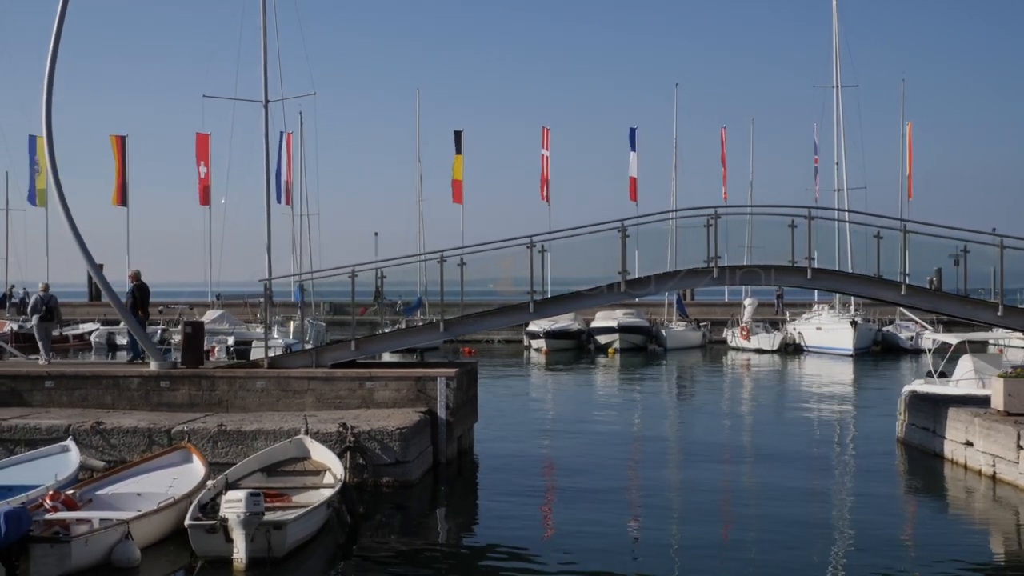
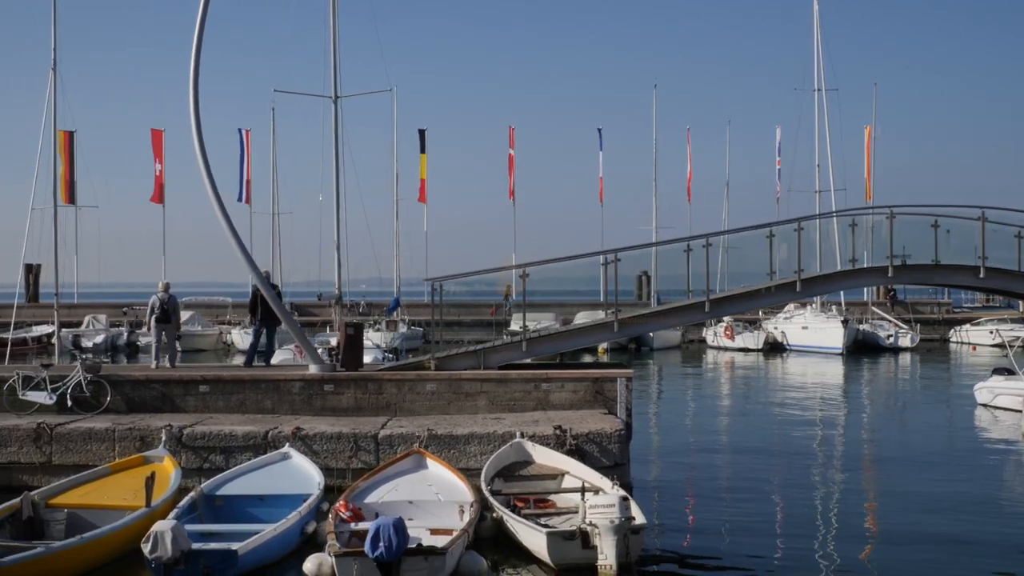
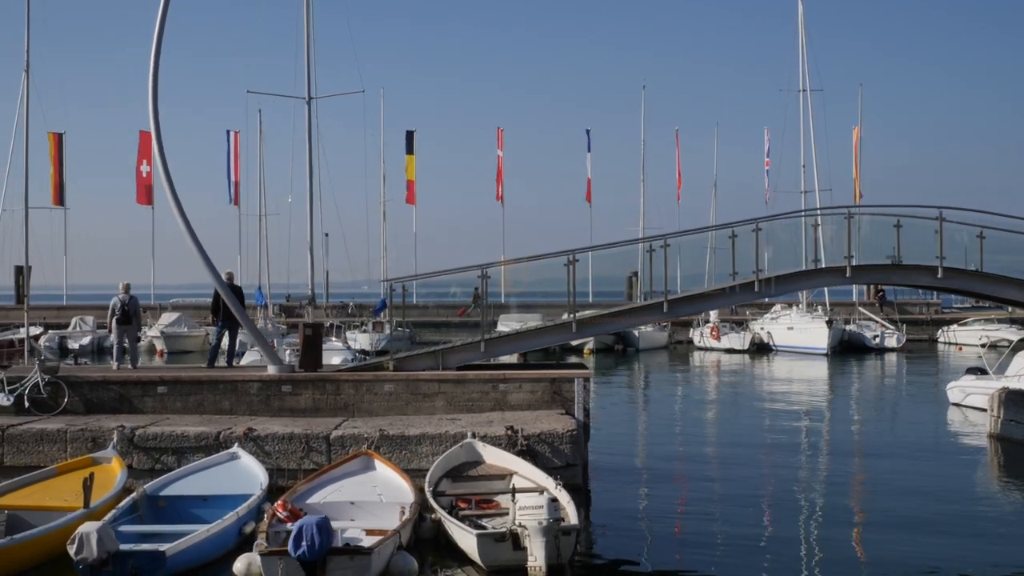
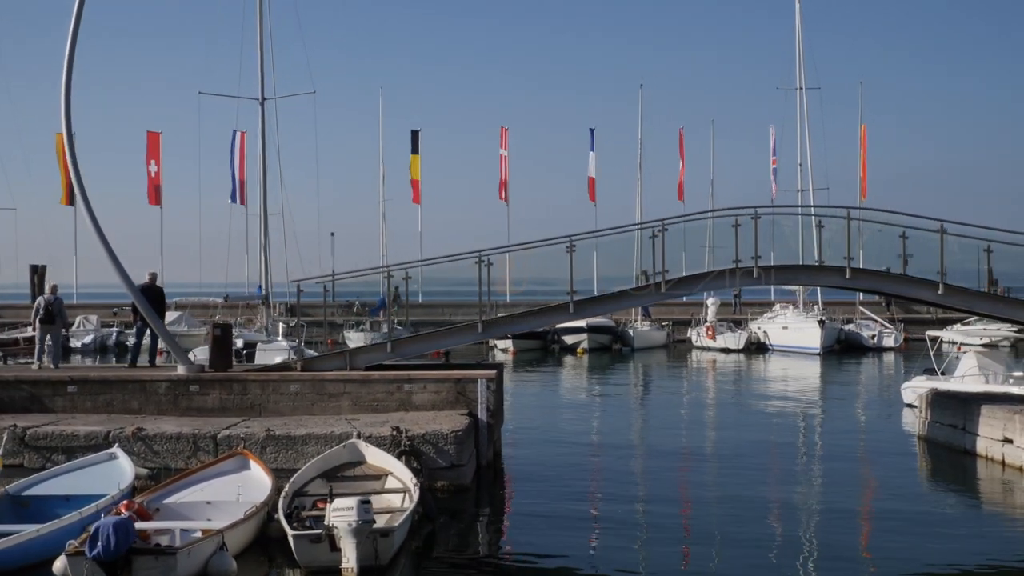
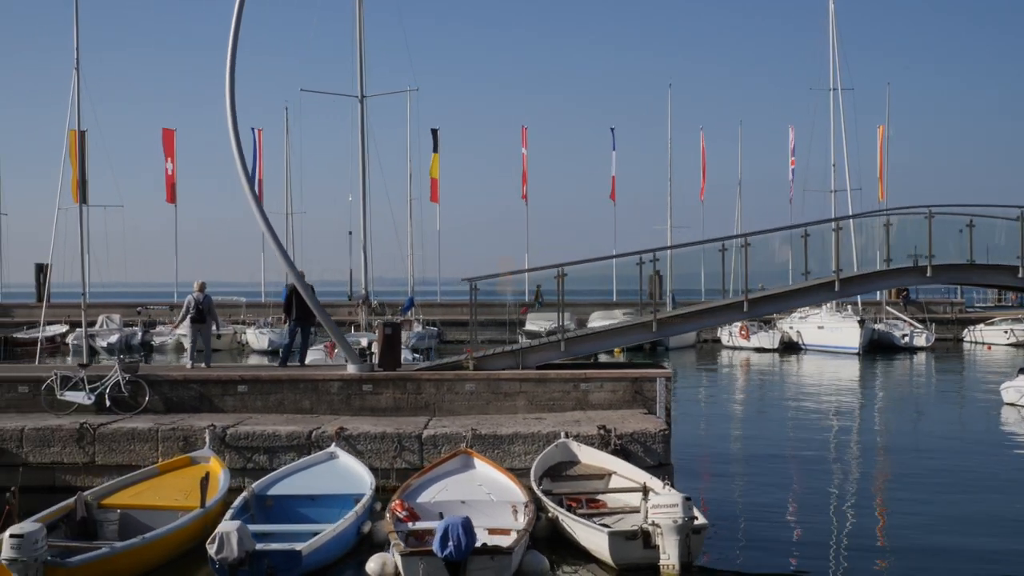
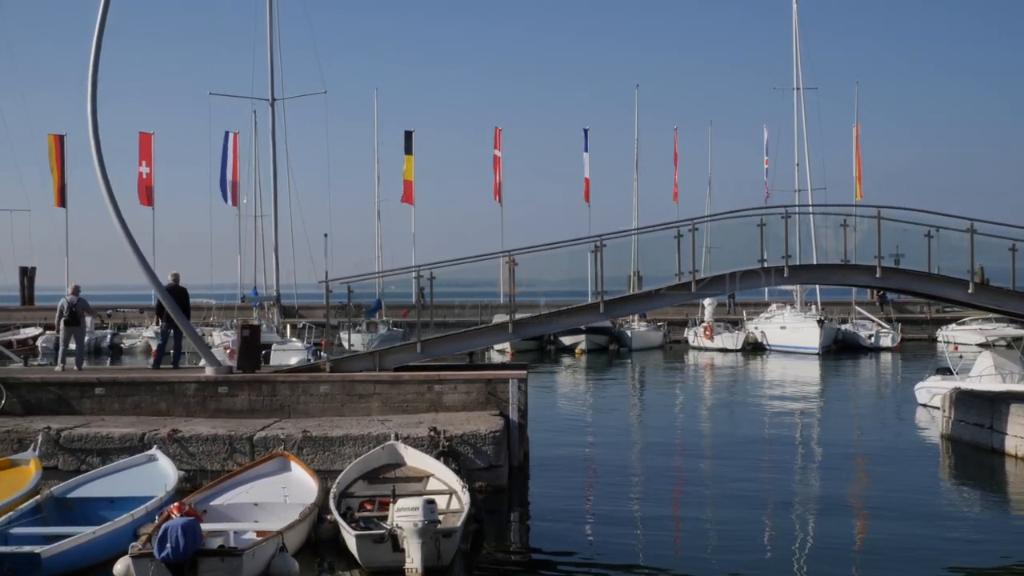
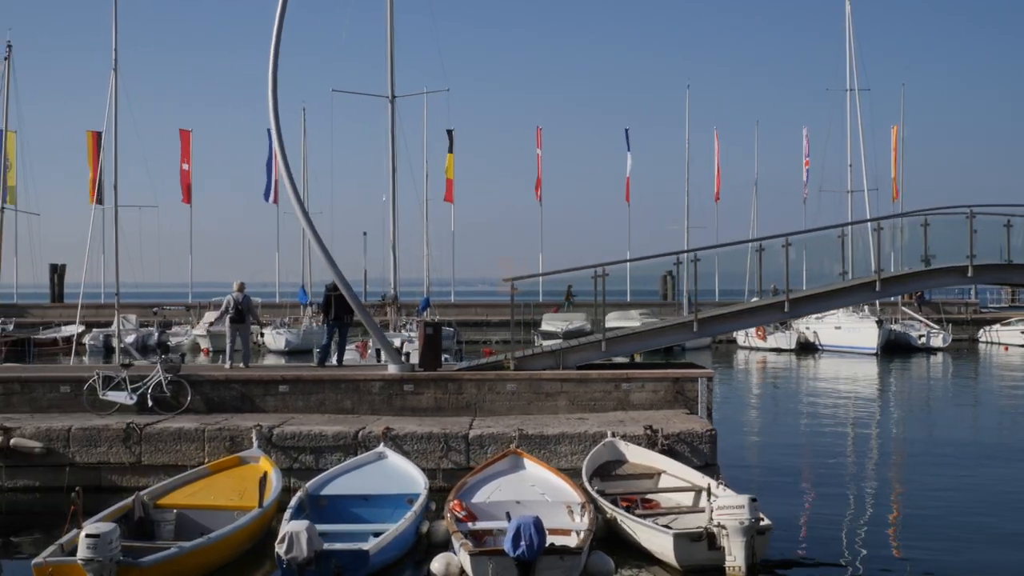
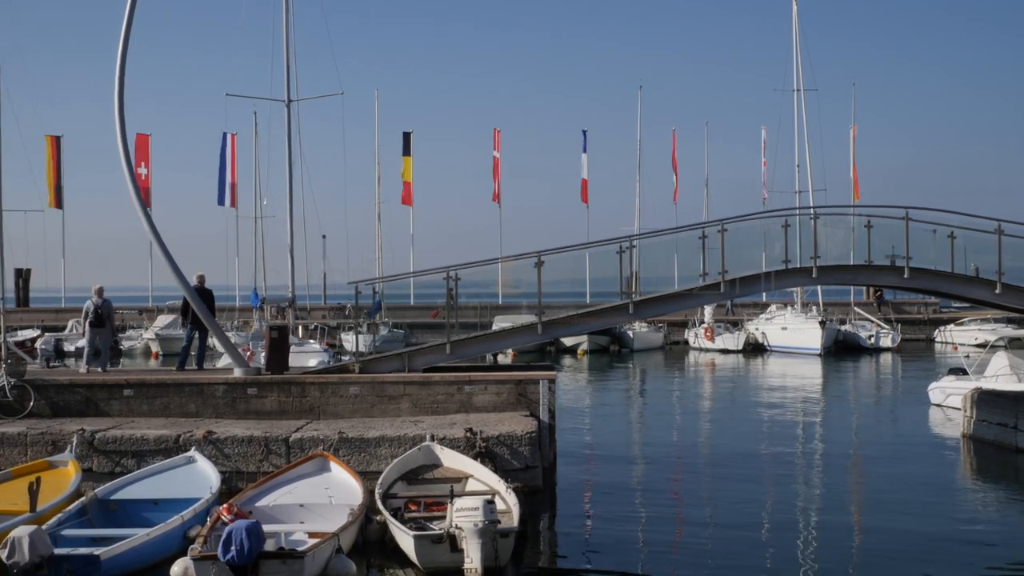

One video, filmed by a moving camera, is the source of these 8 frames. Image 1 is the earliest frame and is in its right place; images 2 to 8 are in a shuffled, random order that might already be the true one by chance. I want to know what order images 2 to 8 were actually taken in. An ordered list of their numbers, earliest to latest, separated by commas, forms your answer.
4, 6, 8, 3, 2, 5, 7
